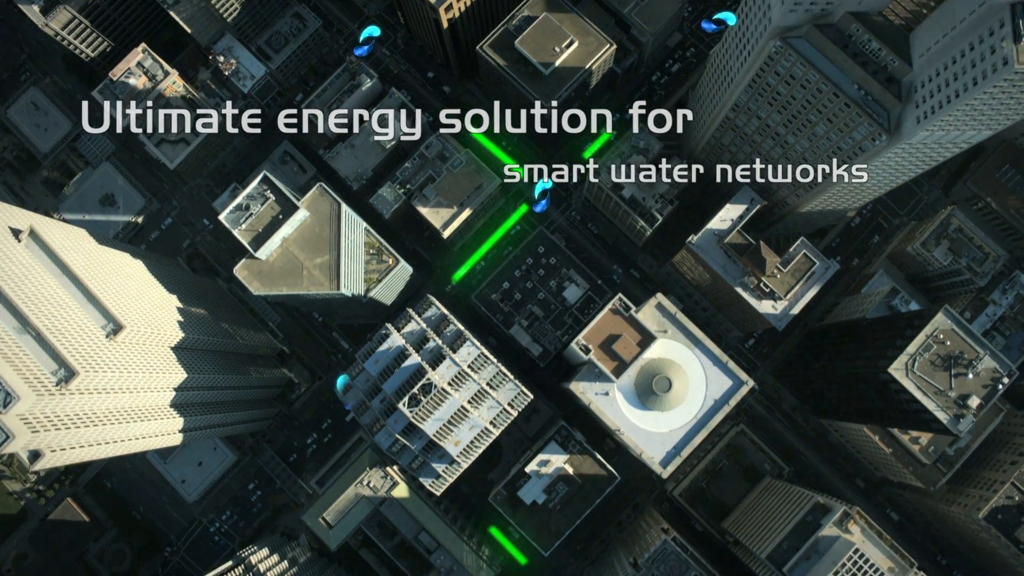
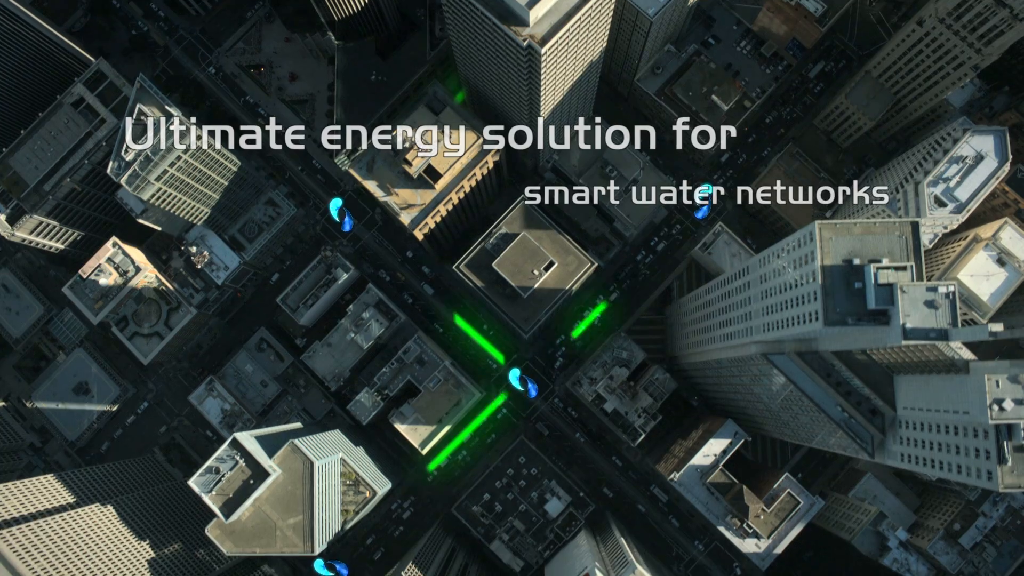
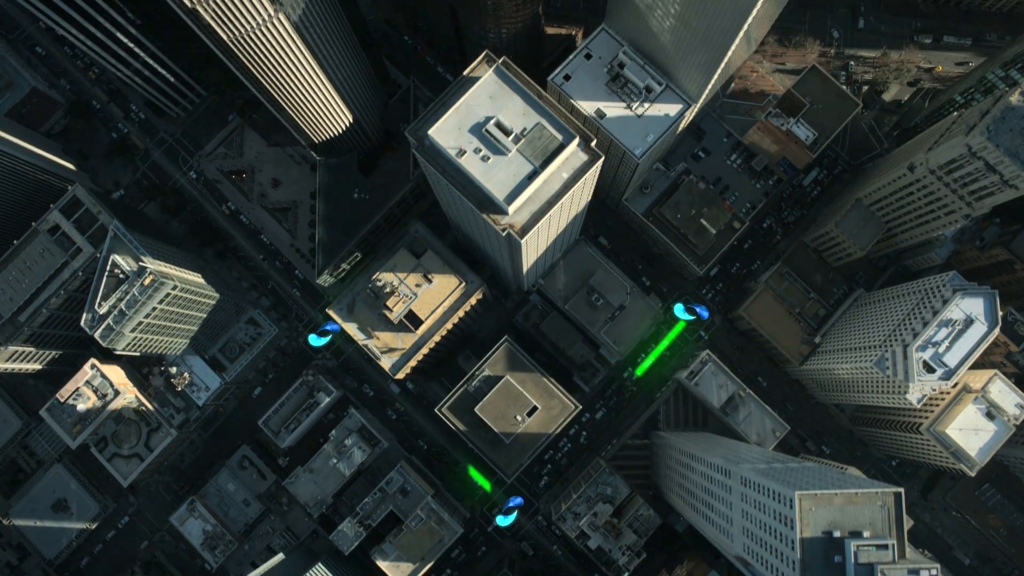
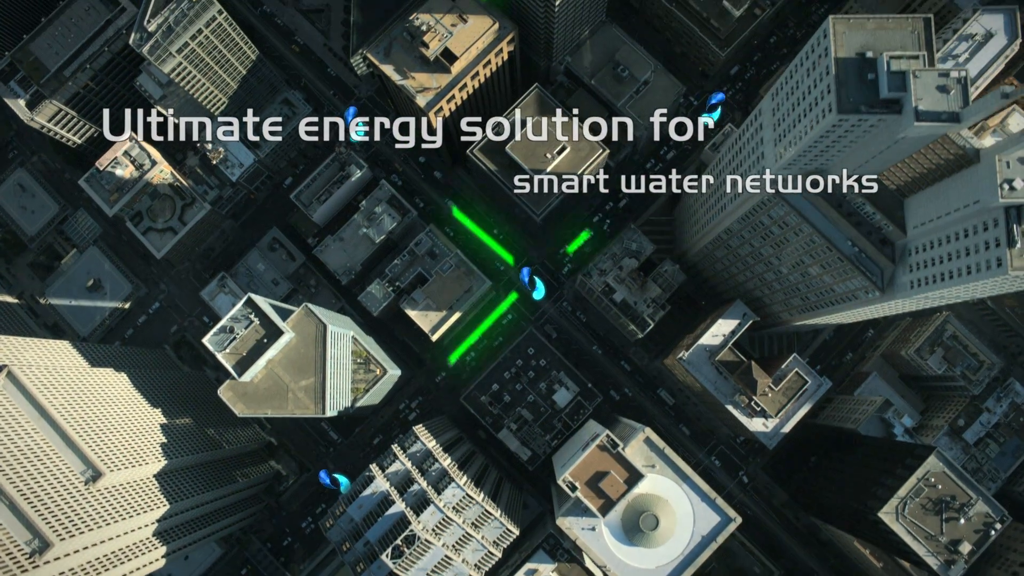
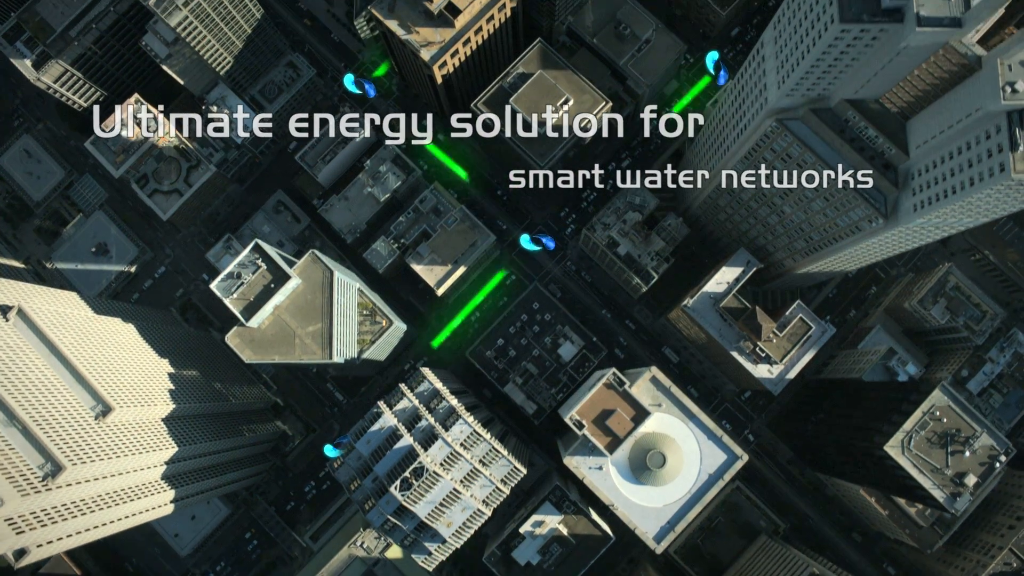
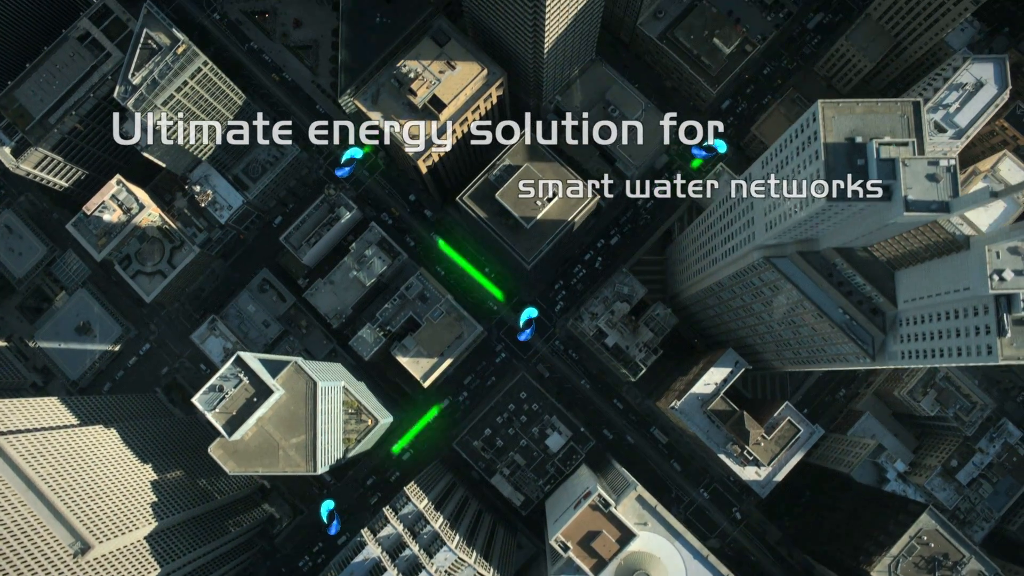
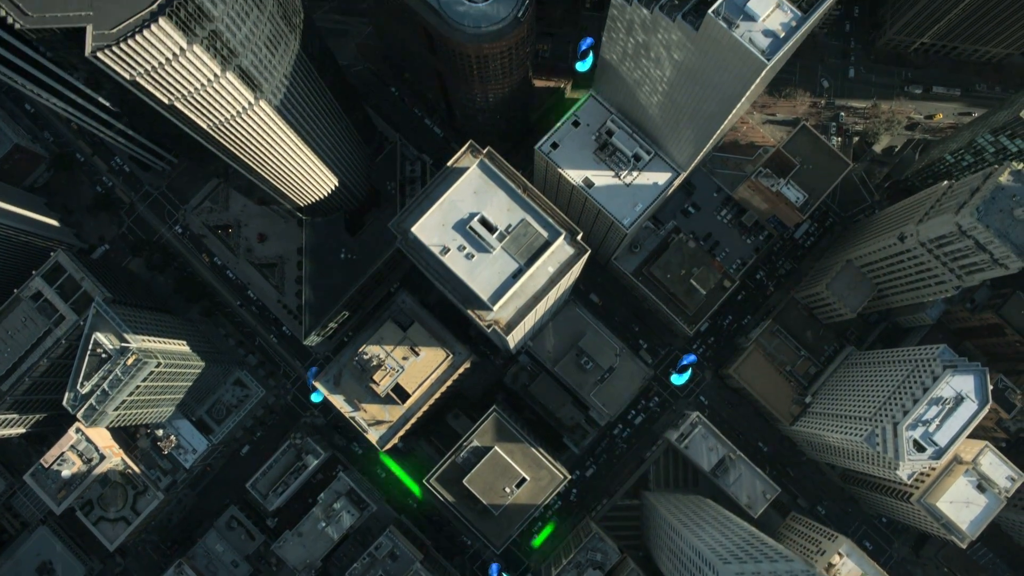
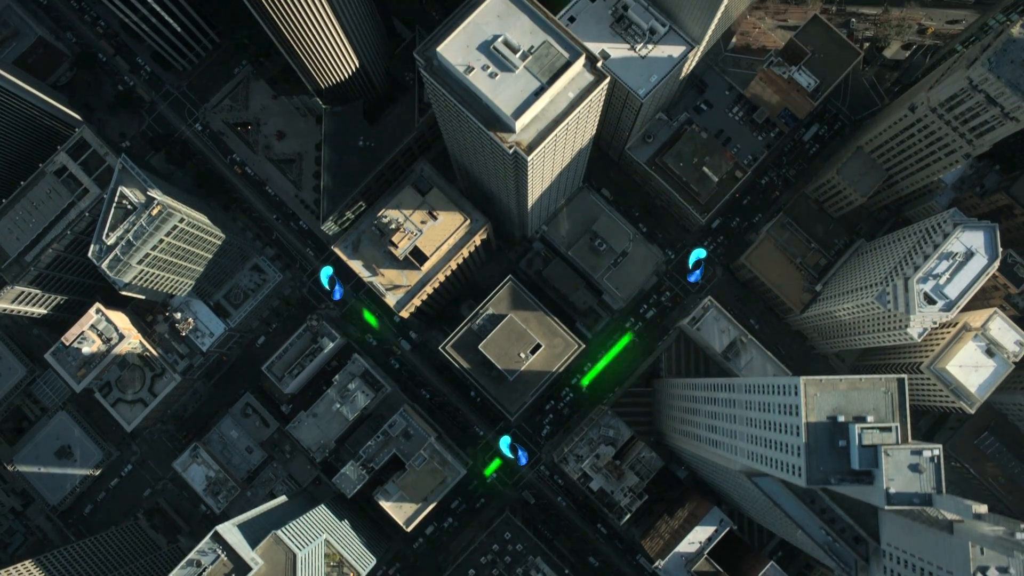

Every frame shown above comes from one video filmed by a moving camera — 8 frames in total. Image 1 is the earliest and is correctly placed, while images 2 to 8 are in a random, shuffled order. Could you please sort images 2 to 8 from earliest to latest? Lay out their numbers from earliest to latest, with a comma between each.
5, 4, 6, 2, 8, 3, 7
